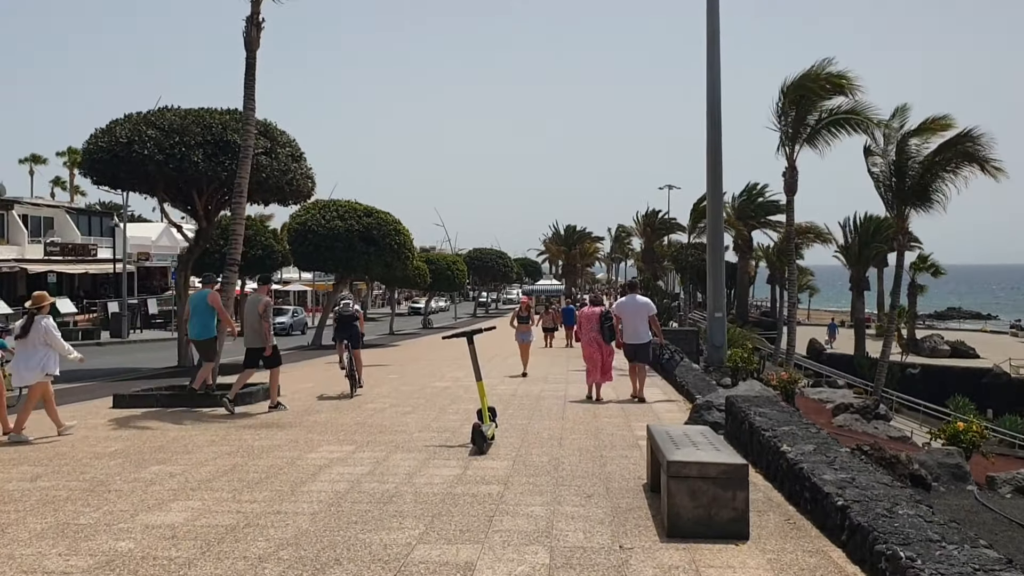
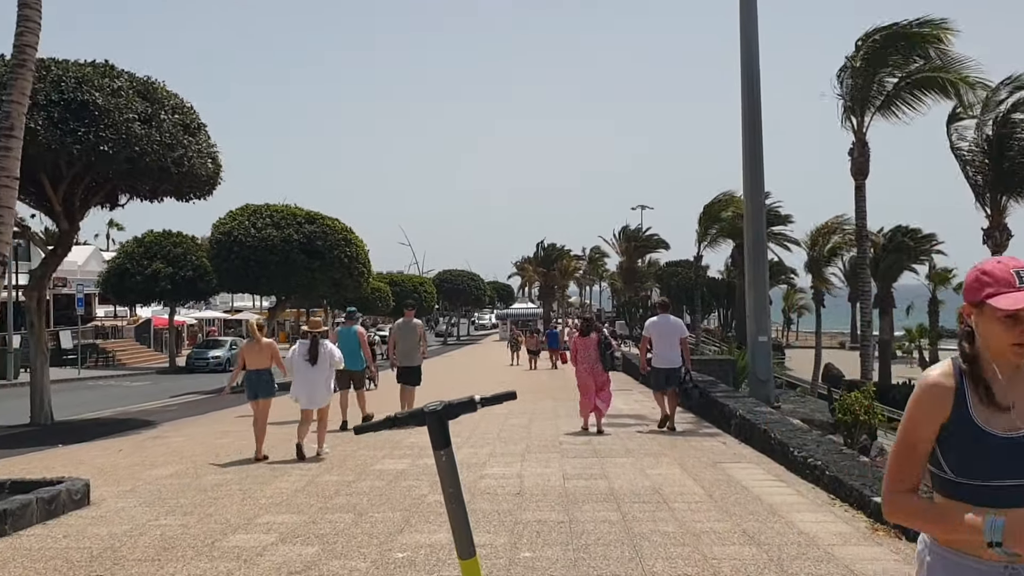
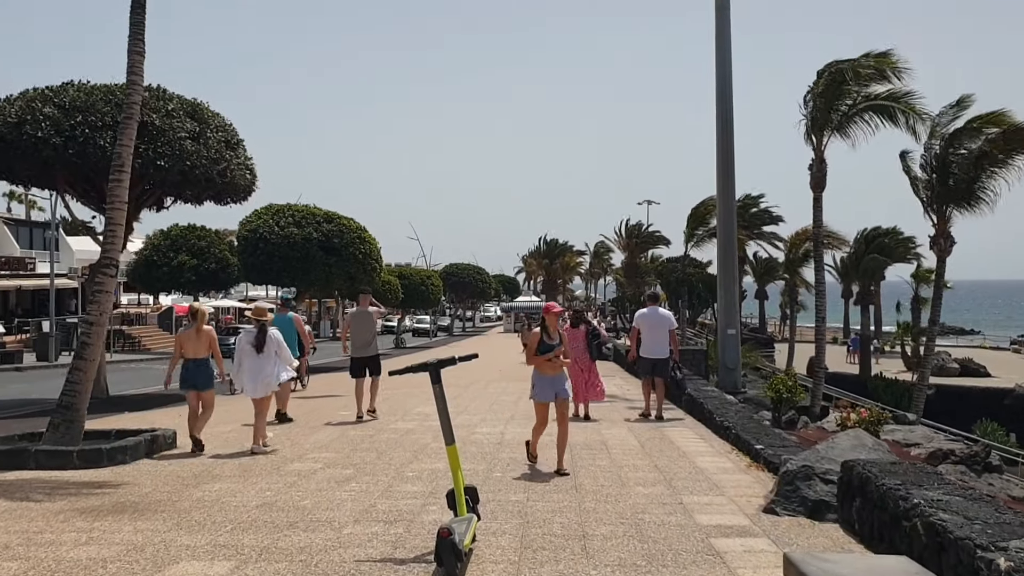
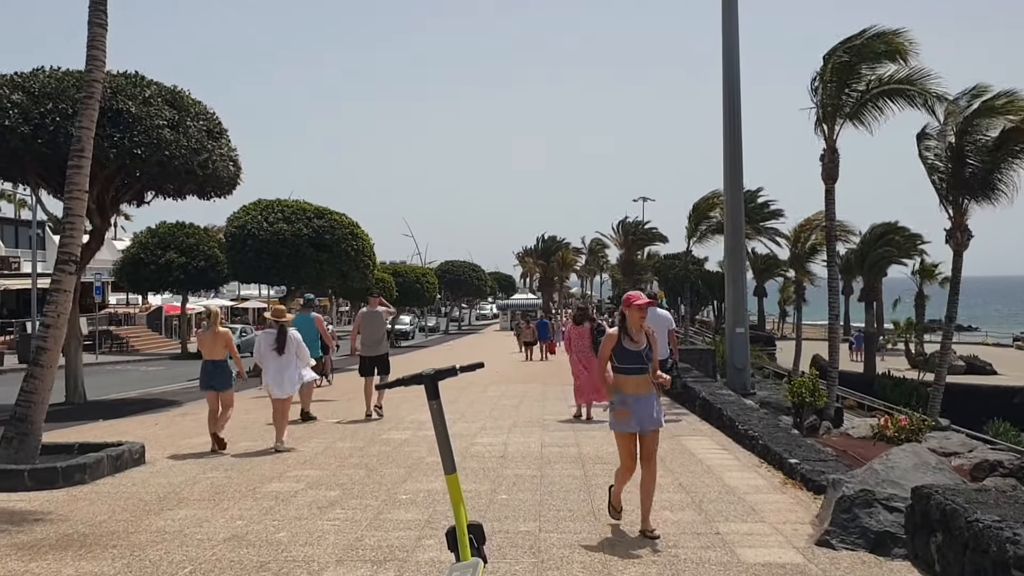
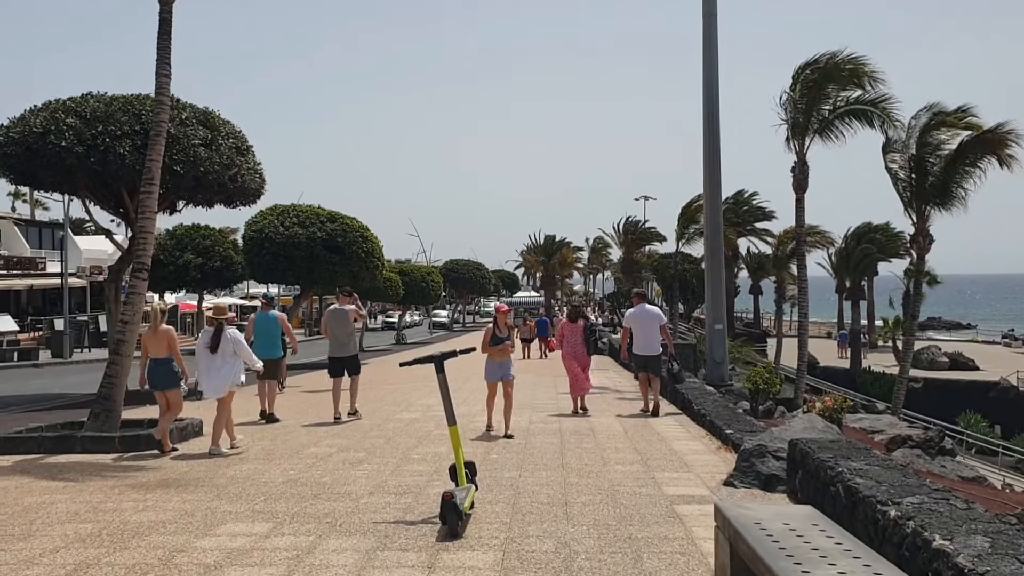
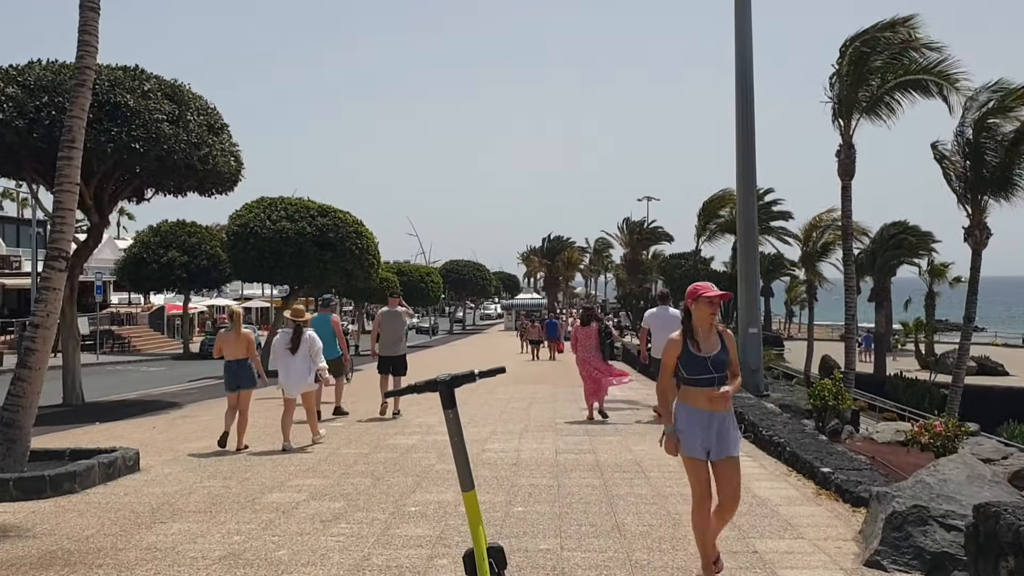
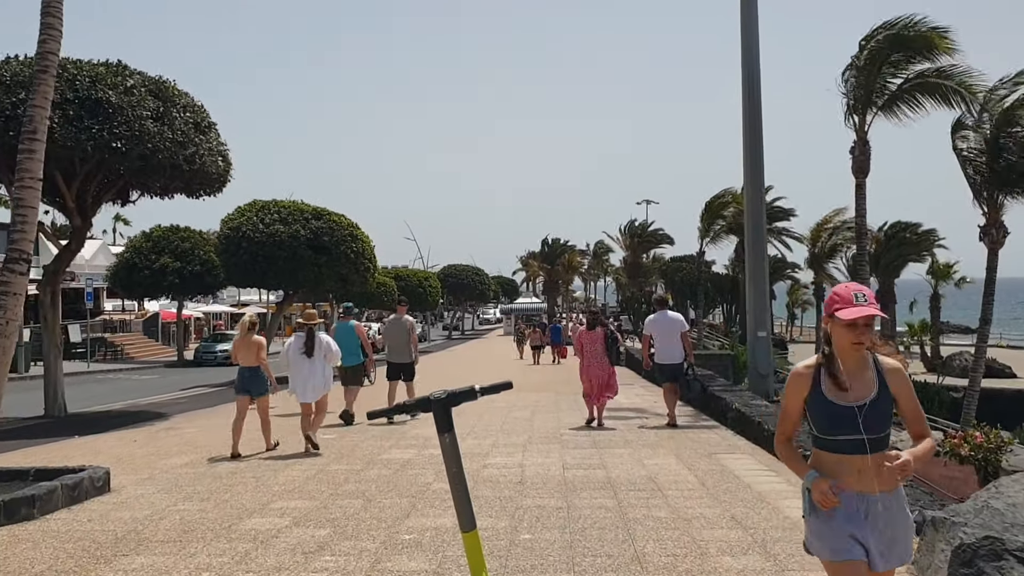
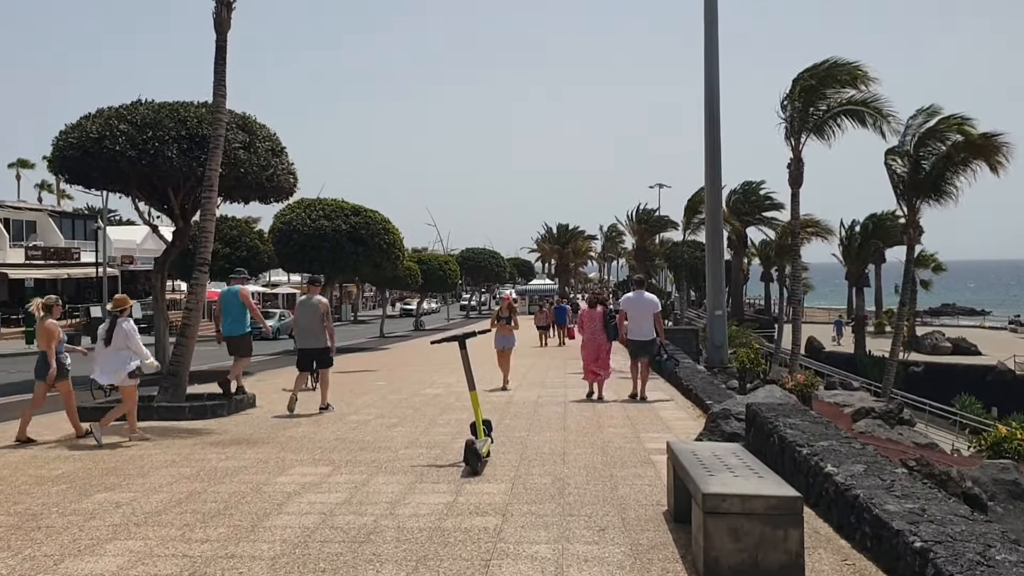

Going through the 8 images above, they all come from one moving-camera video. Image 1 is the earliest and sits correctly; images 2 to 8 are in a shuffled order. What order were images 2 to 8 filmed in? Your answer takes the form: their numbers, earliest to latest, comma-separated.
8, 5, 3, 4, 6, 7, 2
